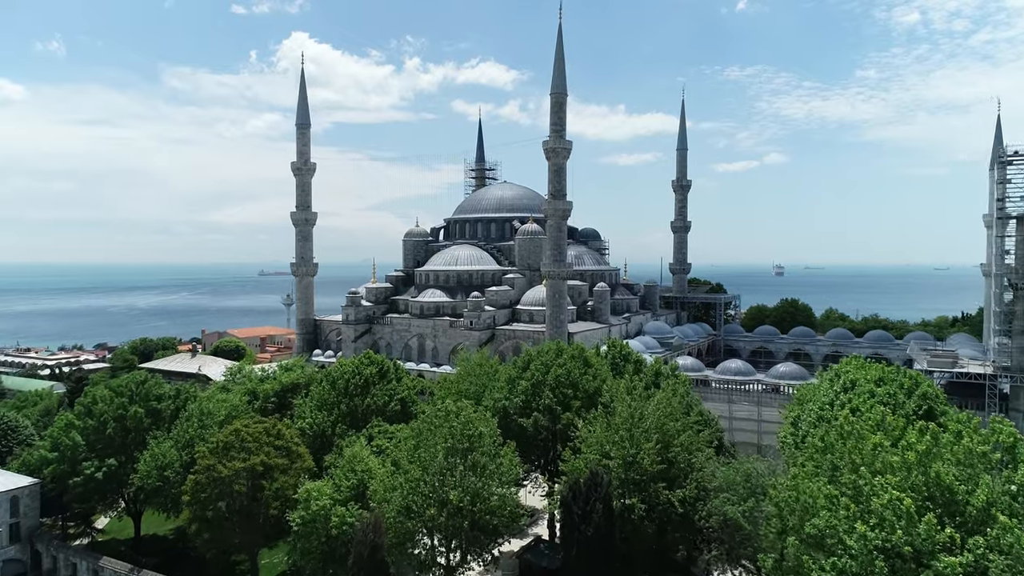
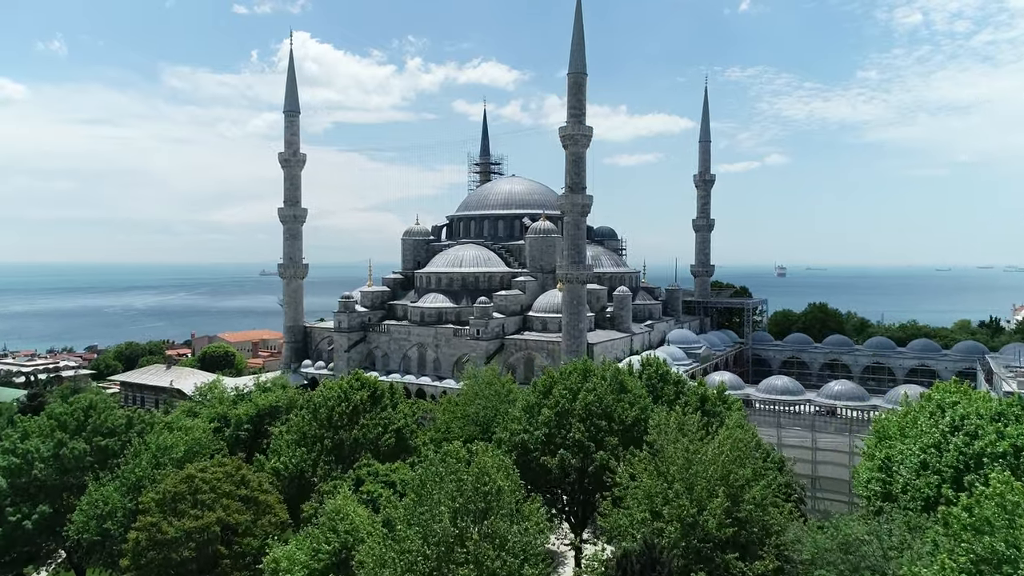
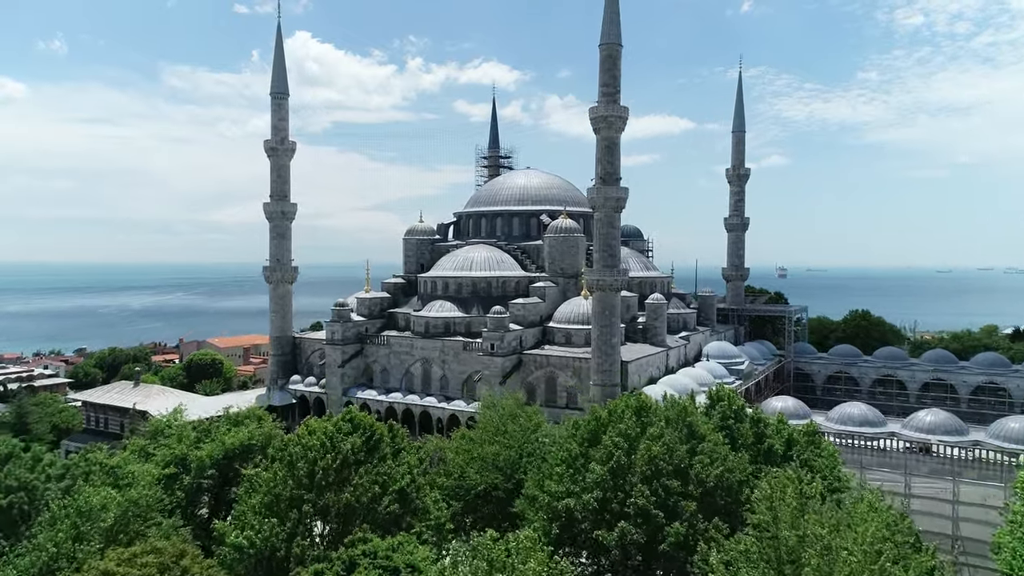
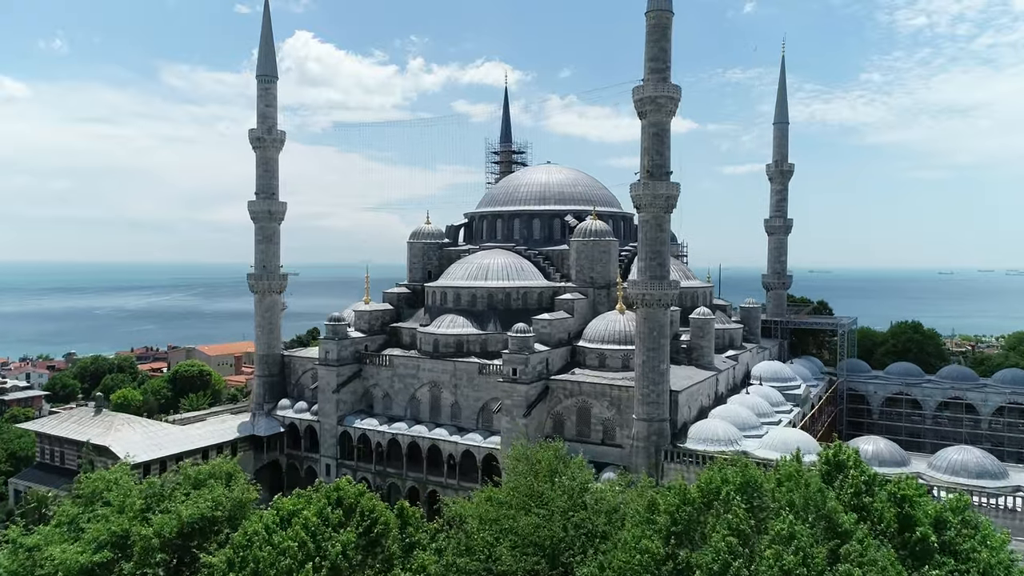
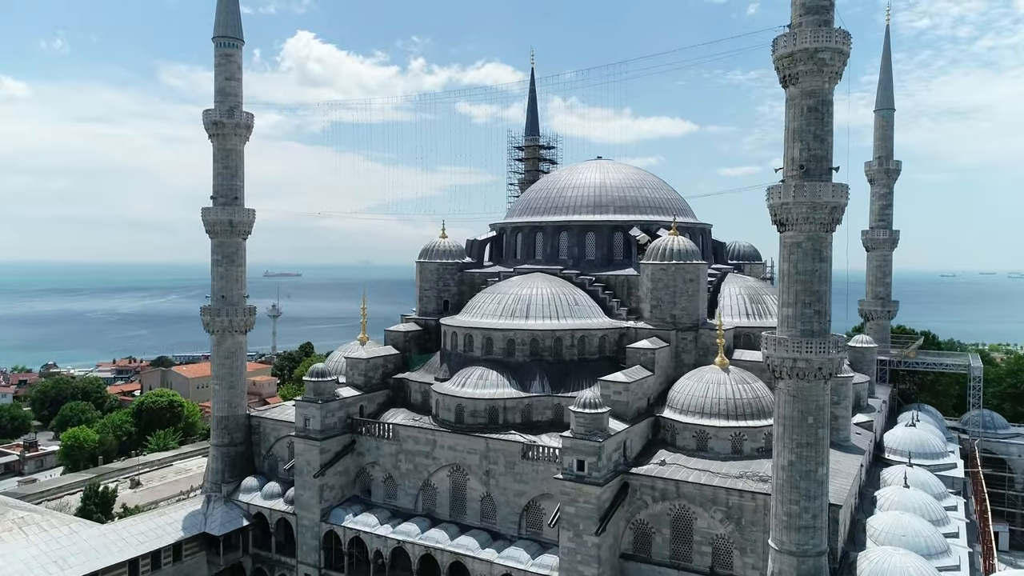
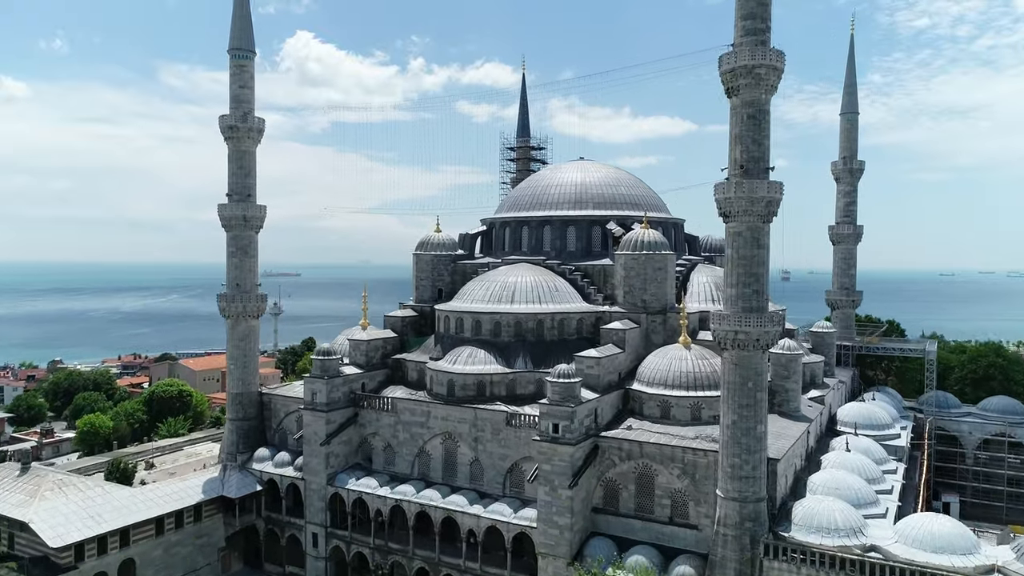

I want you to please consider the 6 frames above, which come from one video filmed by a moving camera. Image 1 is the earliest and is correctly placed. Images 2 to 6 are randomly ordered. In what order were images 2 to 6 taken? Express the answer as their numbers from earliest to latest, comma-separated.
2, 3, 4, 6, 5
